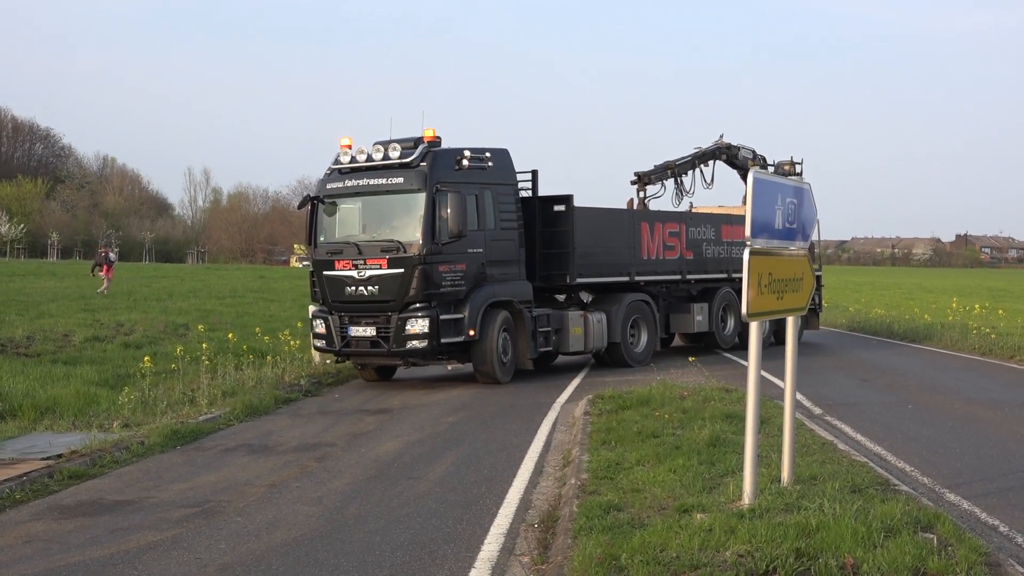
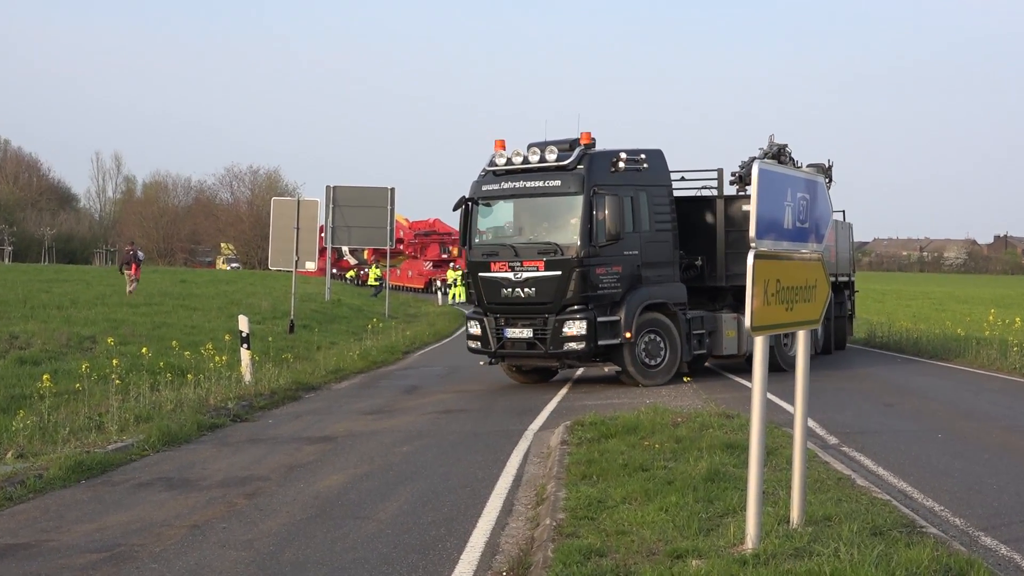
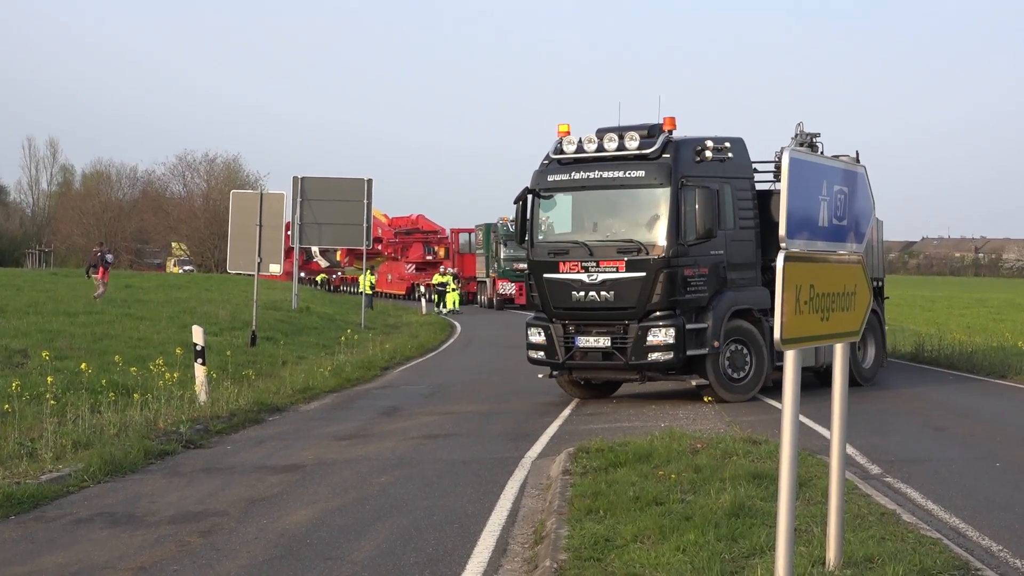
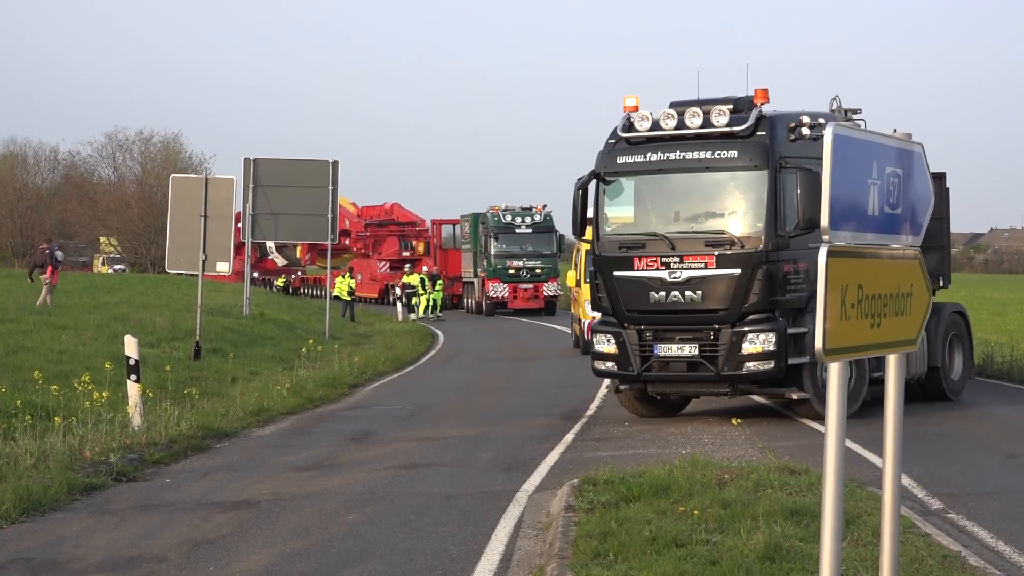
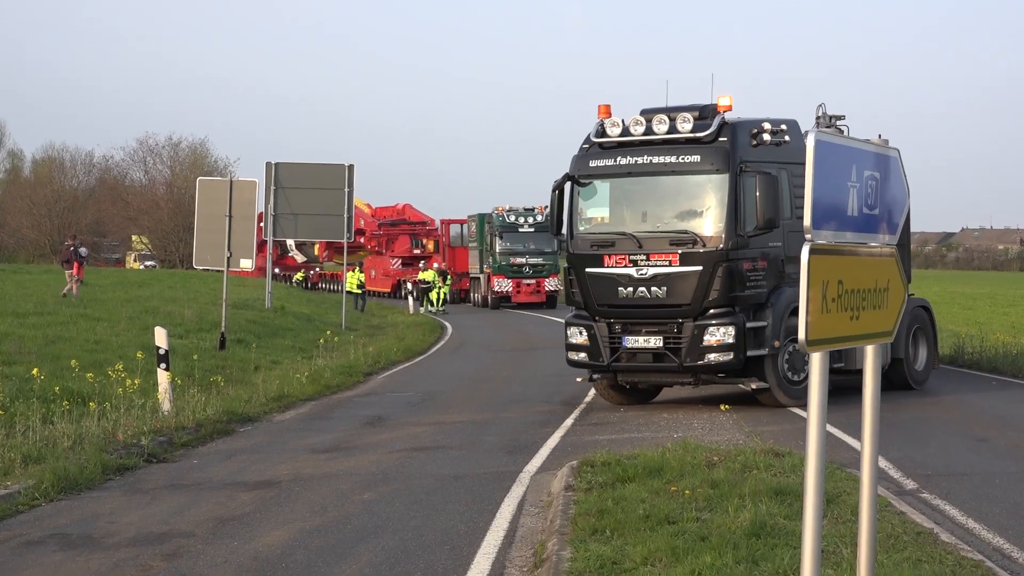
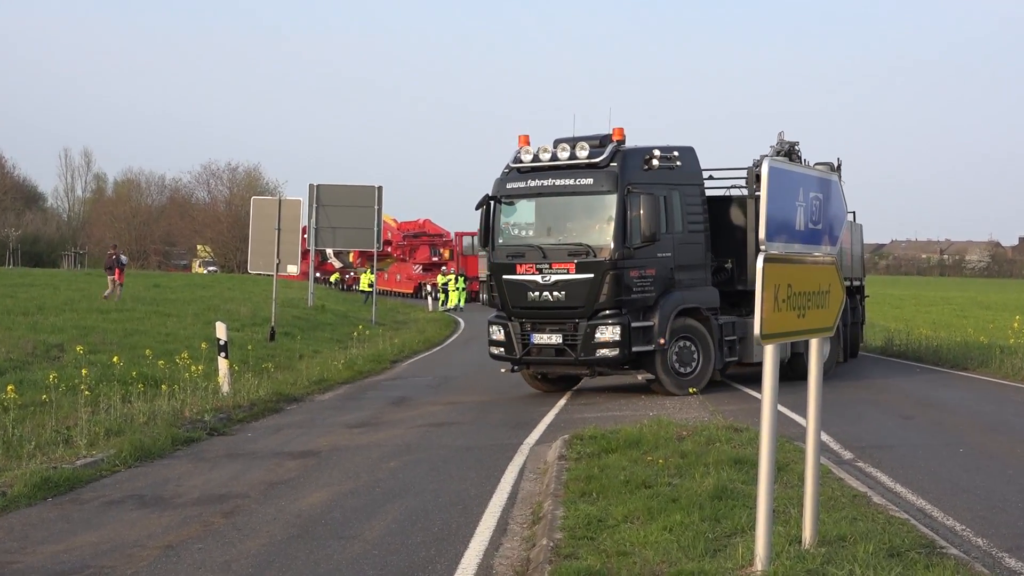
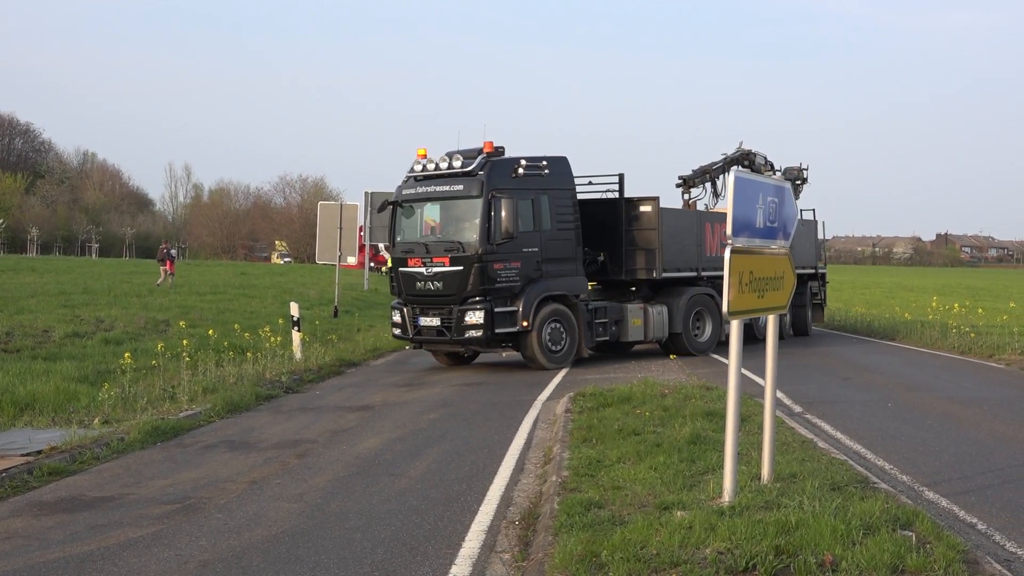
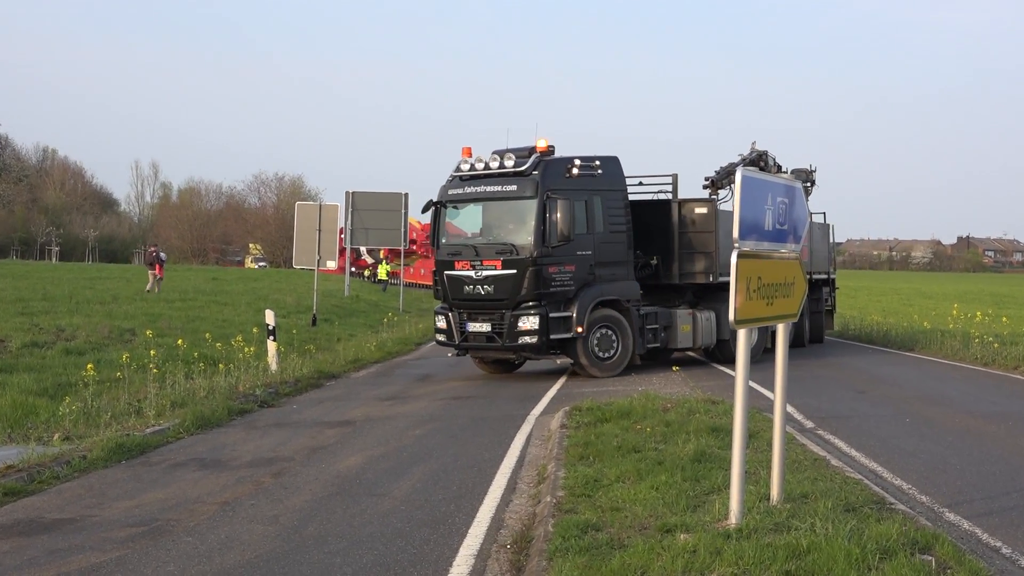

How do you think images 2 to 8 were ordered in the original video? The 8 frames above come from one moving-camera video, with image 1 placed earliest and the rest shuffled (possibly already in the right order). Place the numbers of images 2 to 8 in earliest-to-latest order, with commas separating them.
7, 8, 2, 6, 3, 5, 4
